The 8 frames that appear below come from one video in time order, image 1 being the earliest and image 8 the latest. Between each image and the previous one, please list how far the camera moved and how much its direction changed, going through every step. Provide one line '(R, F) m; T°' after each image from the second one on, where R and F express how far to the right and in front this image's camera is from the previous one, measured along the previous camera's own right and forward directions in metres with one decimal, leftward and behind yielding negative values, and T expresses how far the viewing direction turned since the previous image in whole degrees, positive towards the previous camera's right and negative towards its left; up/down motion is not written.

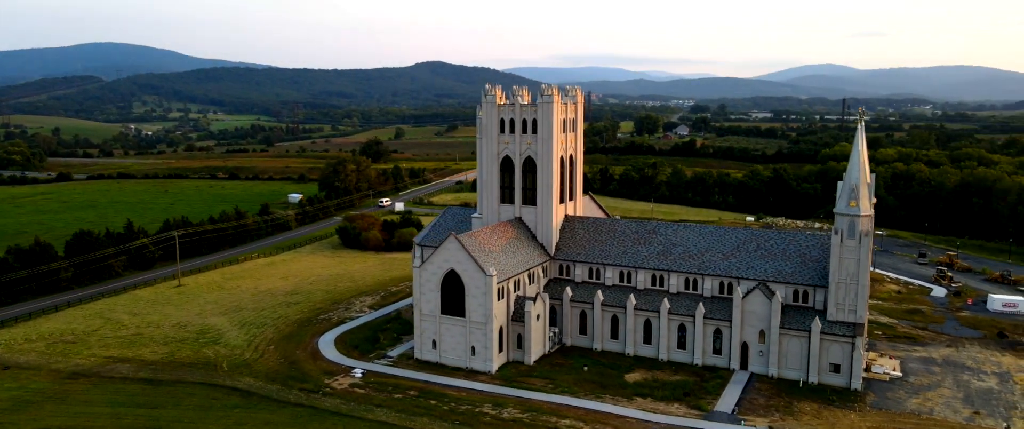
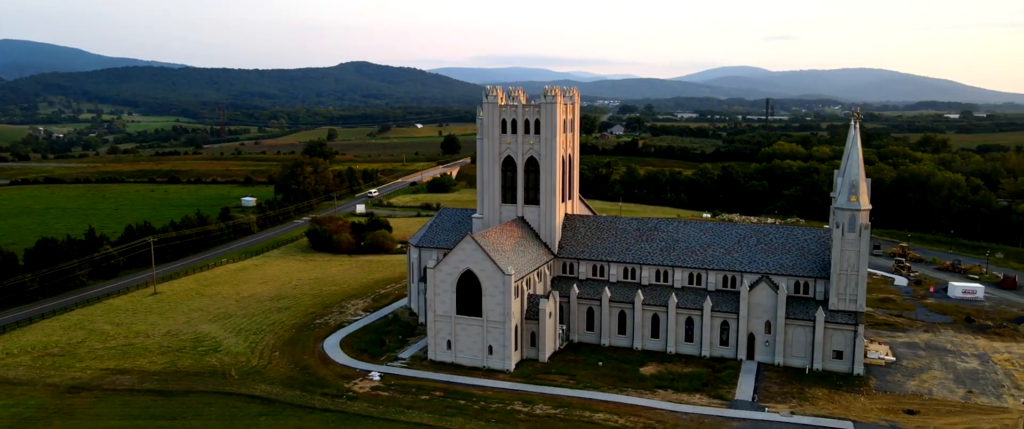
(-5.6, -0.2) m; +6°
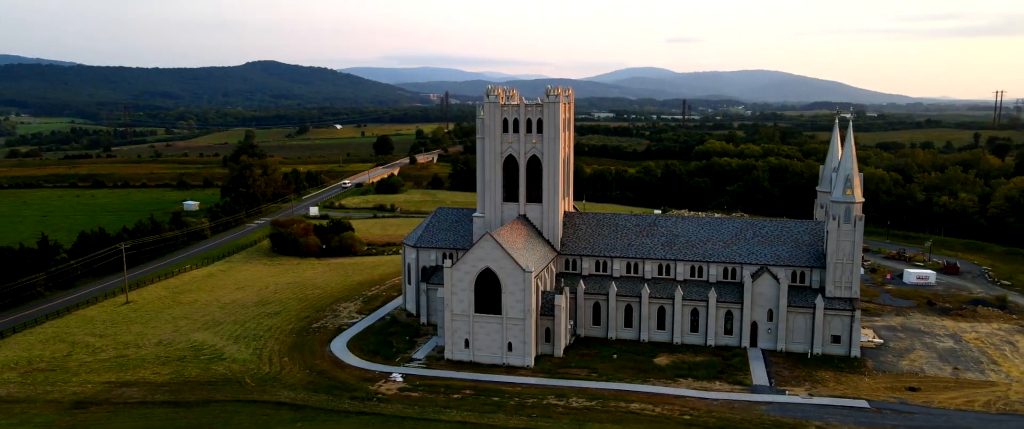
(-6.6, -0.2) m; +7°
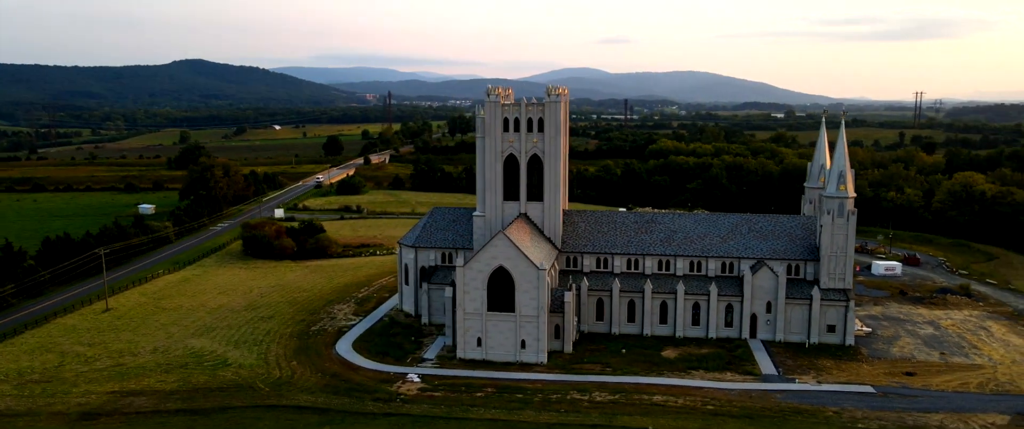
(-4.8, -0.1) m; +5°
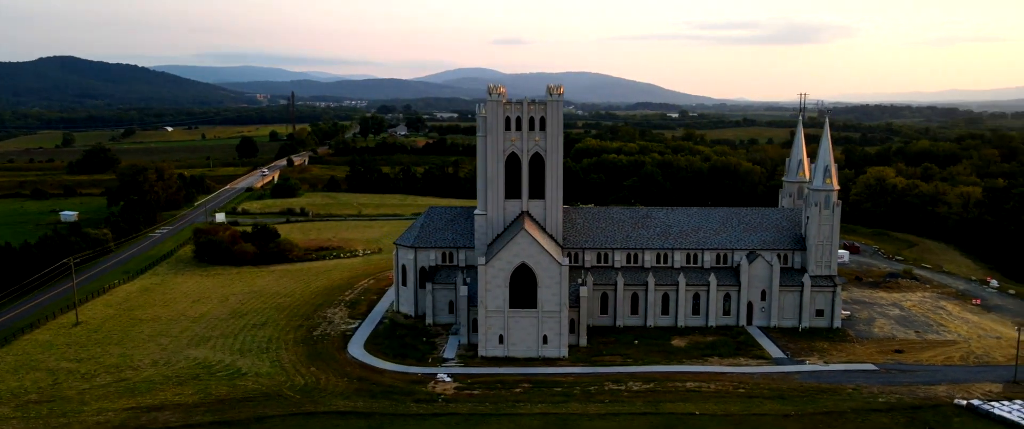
(-8.0, 0.0) m; +8°
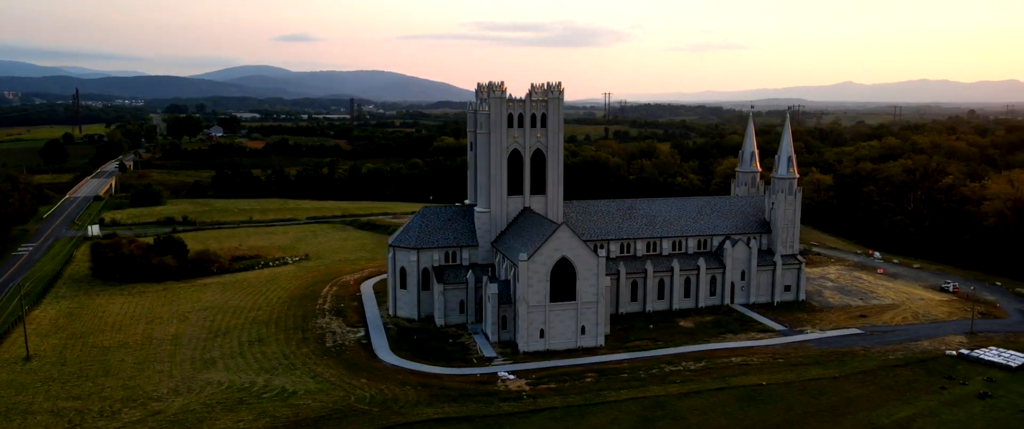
(-15.5, +1.7) m; +15°
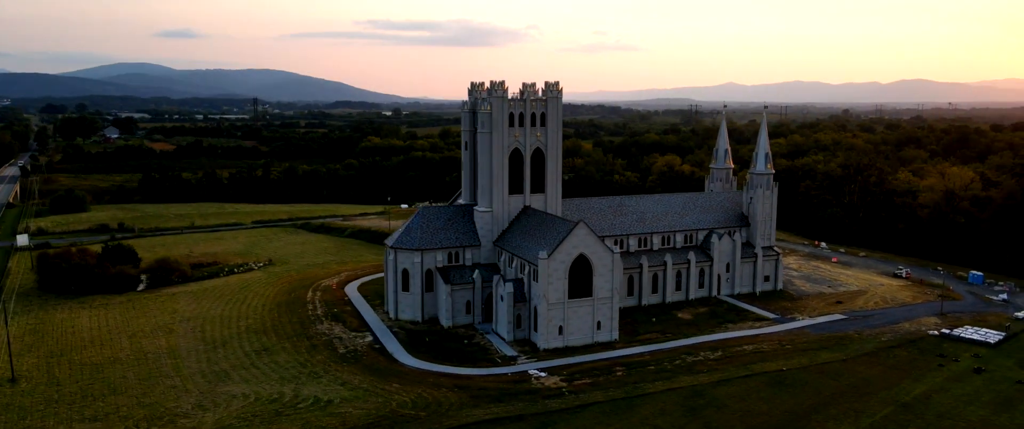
(-7.8, +0.4) m; +8°
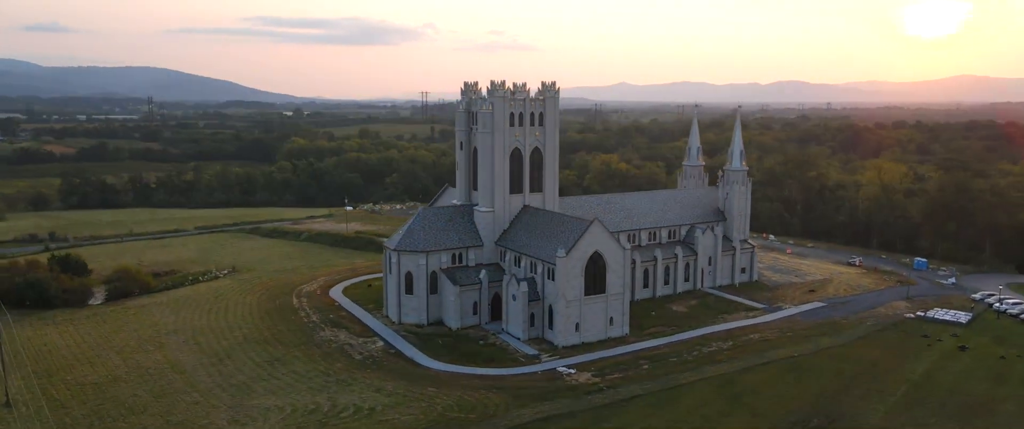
(-7.7, +0.3) m; +8°
